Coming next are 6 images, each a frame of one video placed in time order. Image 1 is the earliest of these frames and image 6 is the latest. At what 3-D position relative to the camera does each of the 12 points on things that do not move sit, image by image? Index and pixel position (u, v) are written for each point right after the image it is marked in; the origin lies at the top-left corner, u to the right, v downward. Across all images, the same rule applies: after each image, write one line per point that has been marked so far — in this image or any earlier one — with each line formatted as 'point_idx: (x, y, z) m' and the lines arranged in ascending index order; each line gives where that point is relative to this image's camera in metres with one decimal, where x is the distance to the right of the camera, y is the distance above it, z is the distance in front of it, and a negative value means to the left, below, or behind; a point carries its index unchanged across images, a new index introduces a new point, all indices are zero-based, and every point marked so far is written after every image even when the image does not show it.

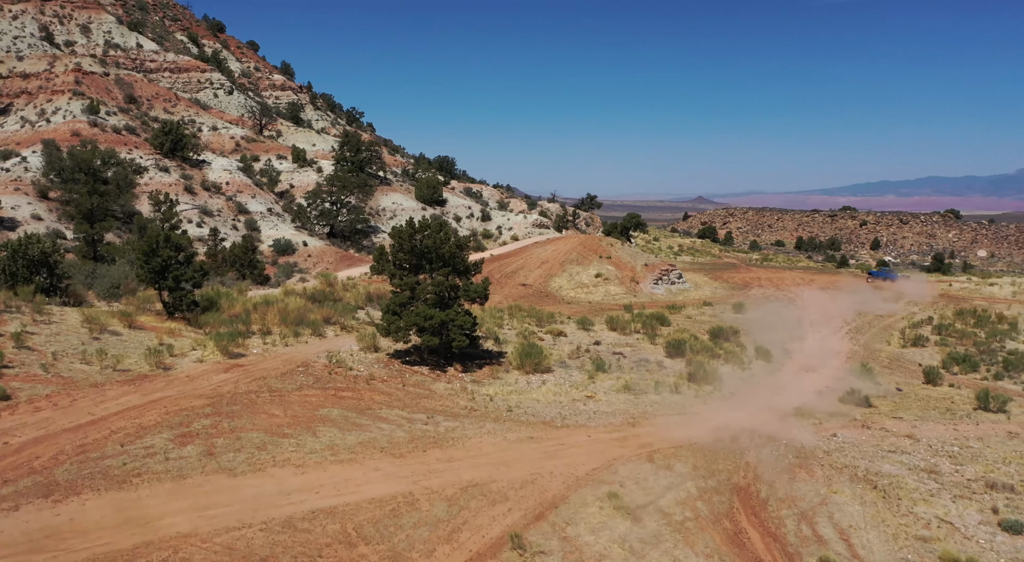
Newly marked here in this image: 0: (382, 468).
0: (-2.6, -3.7, +14.4) m
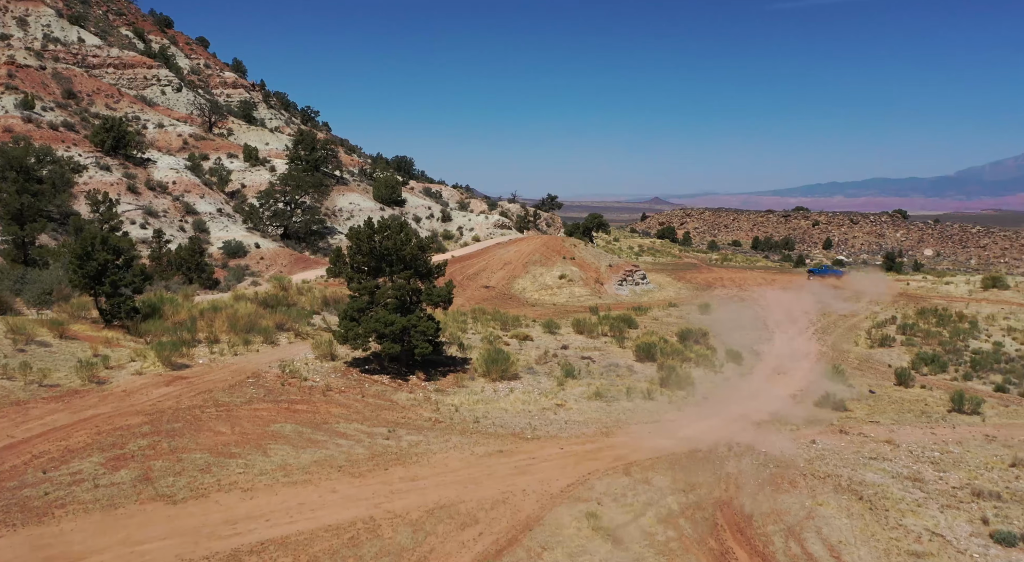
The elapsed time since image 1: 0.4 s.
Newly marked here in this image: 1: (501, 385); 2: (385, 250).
0: (-3.1, -3.8, +13.2) m
1: (-0.3, -2.9, +20.0) m
2: (-3.5, +0.8, +19.8) m
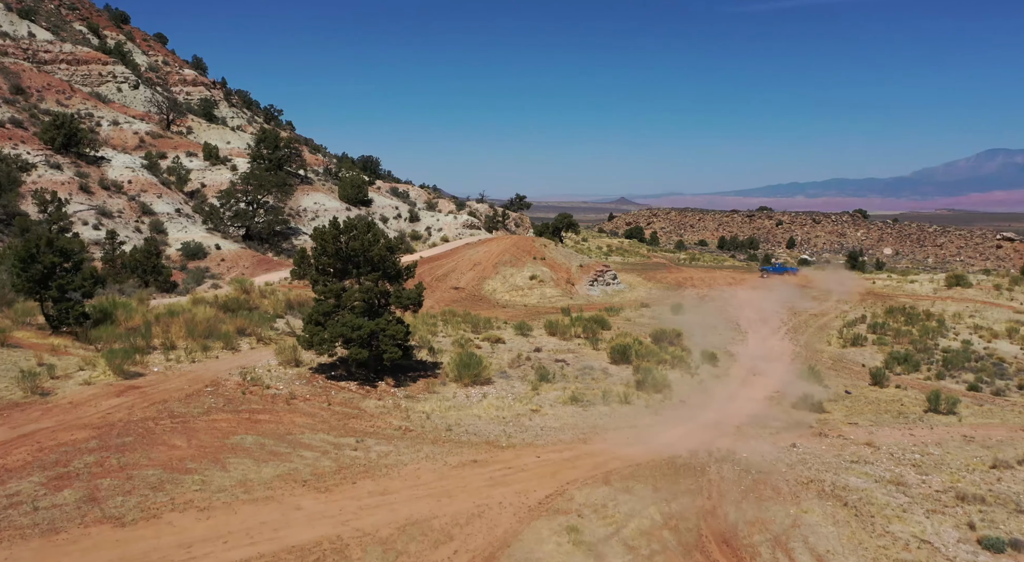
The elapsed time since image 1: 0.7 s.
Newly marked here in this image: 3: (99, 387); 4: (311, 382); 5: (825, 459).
0: (-3.6, -3.9, +12.4) m
1: (-1.0, -2.9, +19.3) m
2: (-4.2, +0.8, +19.0) m
3: (-9.2, -2.4, +16.1) m
4: (-5.1, -2.5, +18.3) m
5: (+6.9, -3.9, +16.0) m
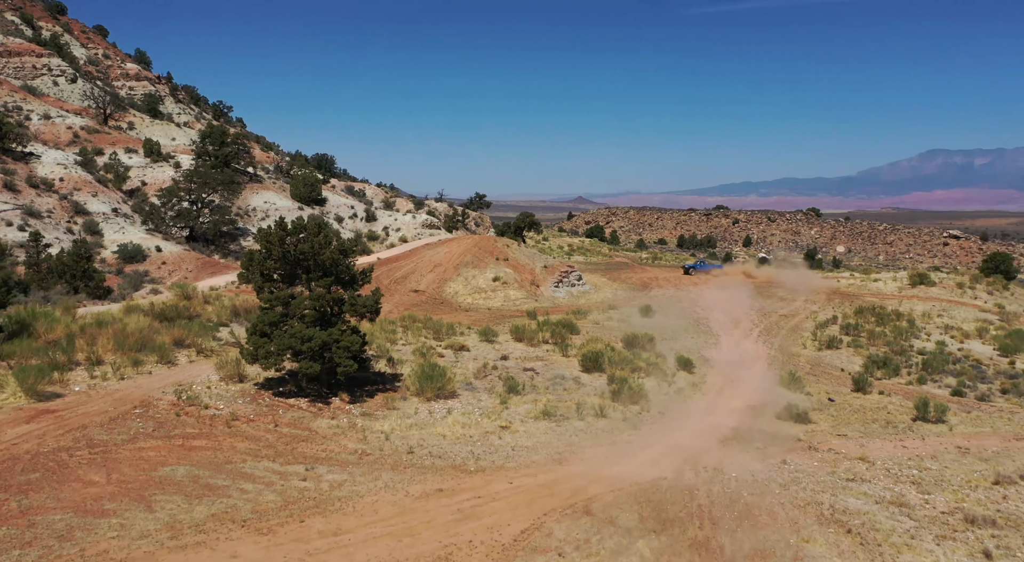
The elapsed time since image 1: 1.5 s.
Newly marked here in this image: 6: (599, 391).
0: (-4.0, -4.0, +10.7) m
1: (-1.8, -3.0, +17.7) m
2: (-5.0, +0.6, +17.2) m
3: (-9.8, -2.6, +14.1) m
4: (-5.8, -2.7, +16.4) m
5: (+6.3, -4.0, +14.8) m
6: (+2.4, -3.0, +19.9) m
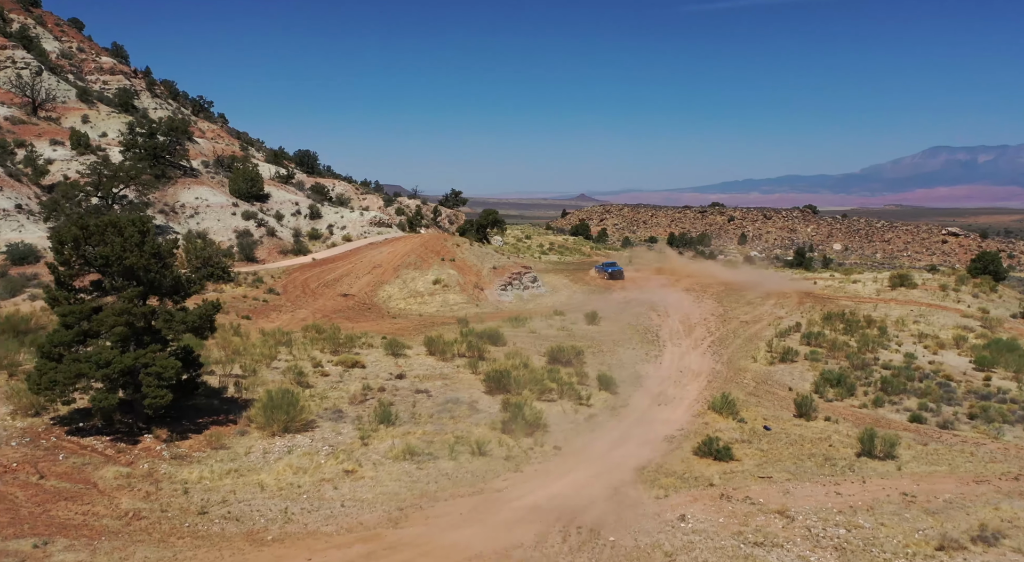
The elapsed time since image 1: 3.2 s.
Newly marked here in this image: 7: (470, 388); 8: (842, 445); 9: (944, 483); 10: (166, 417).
0: (-6.9, -4.3, +7.7) m
1: (-4.7, -3.3, +14.7) m
2: (-7.9, +0.4, +14.1) m
3: (-12.7, -2.8, +11.1) m
4: (-8.7, -2.9, +13.4) m
5: (+3.4, -4.2, +11.8) m
6: (-0.5, -3.2, +16.9) m
7: (-1.1, -2.8, +19.6) m
8: (+7.4, -3.7, +16.2) m
9: (+8.6, -4.0, +14.5) m
10: (-7.1, -2.8, +15.0) m
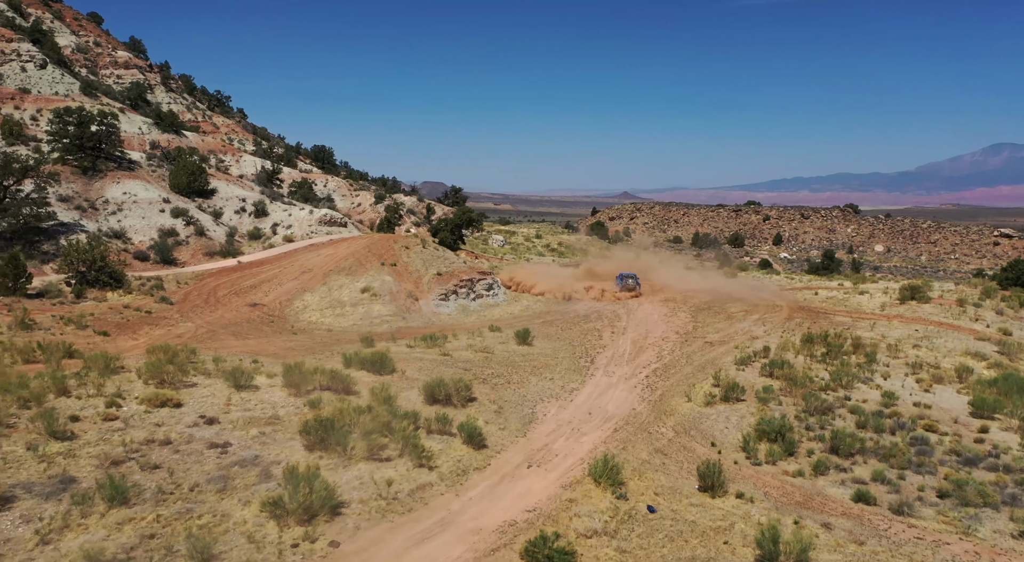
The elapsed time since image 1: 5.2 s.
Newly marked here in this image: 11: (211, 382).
0: (-11.1, -4.7, +3.8) m
1: (-8.6, -3.7, +10.7) m
2: (-11.7, 0.0, +10.3) m
3: (-16.8, -3.1, +7.5) m
4: (-12.6, -3.3, +9.7) m
5: (-0.7, -4.7, +7.4) m
6: (-4.2, -3.7, +12.7) m
7: (-4.7, -3.3, +15.4) m
8: (+3.6, -4.2, +11.6) m
9: (+4.8, -4.6, +9.8) m
10: (-10.9, -3.2, +11.1) m
11: (-7.8, -2.6, +18.9) m
